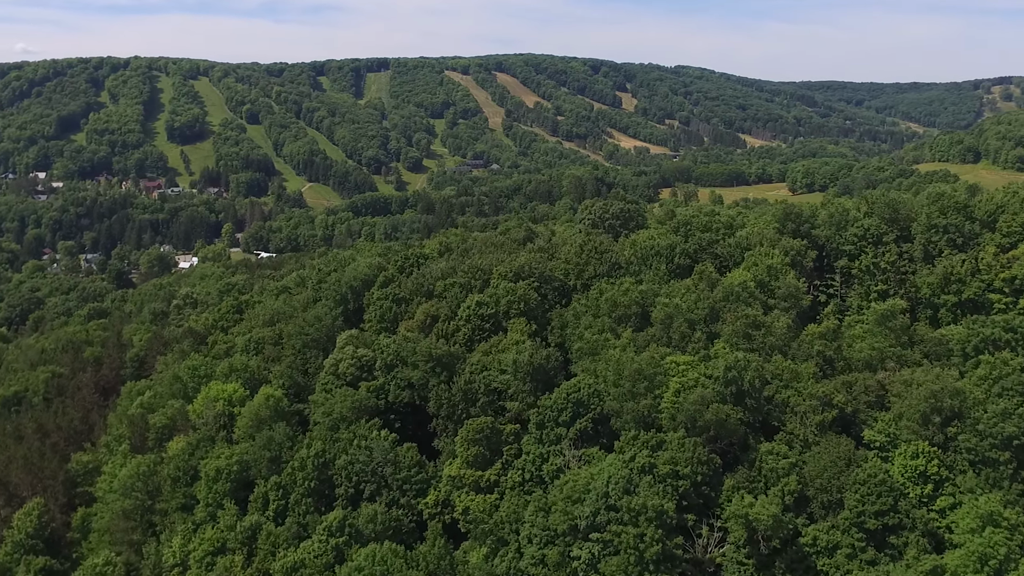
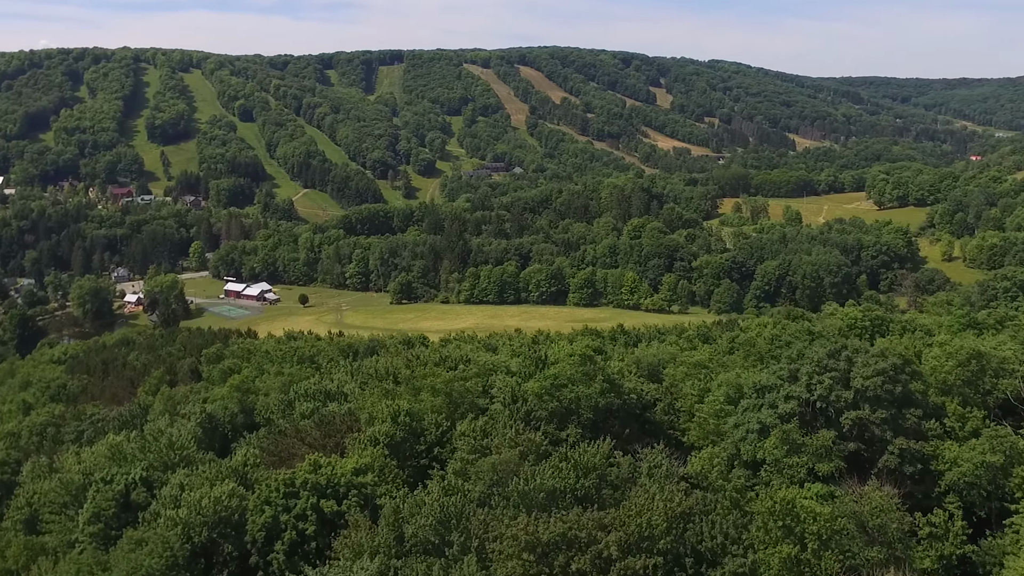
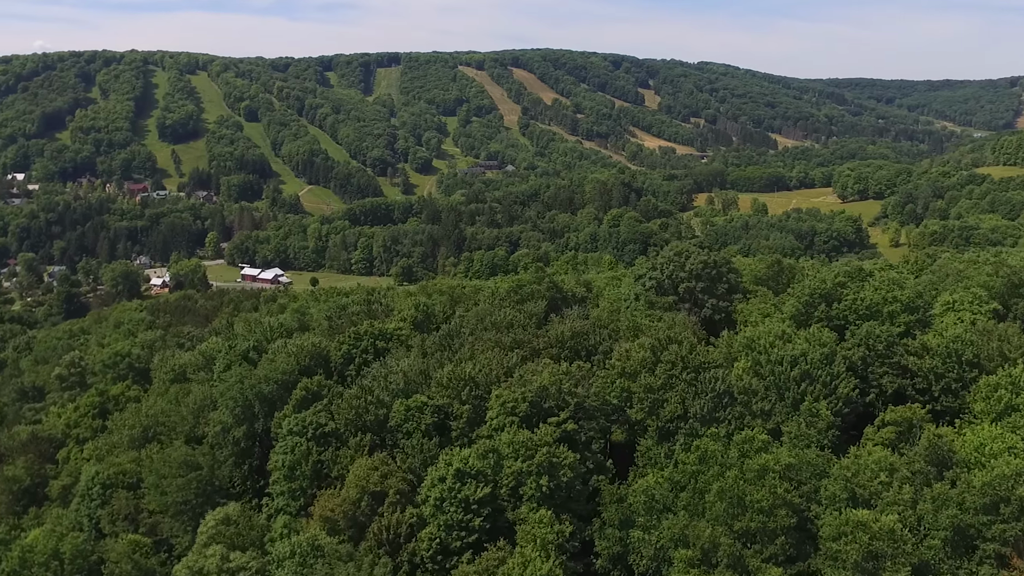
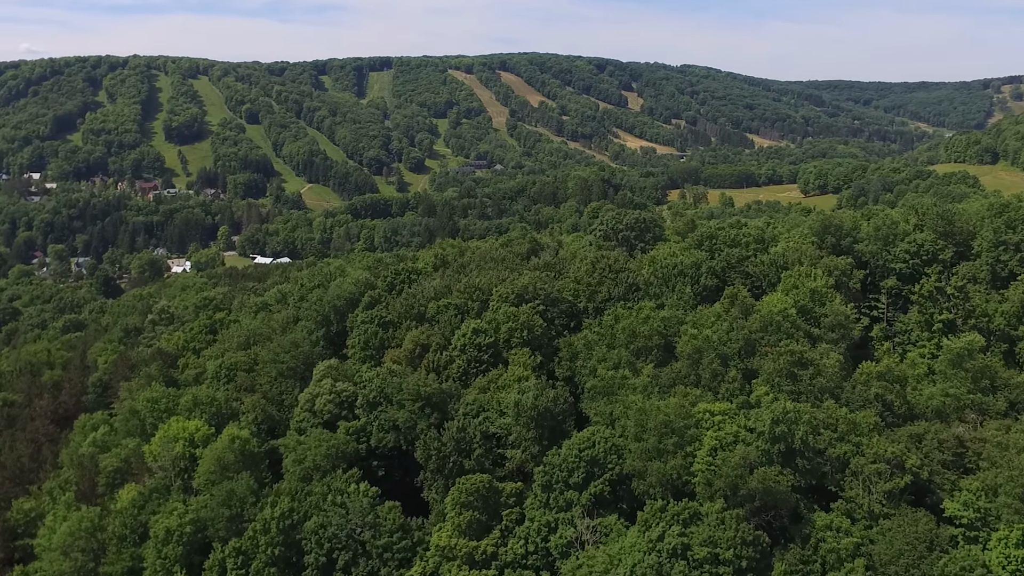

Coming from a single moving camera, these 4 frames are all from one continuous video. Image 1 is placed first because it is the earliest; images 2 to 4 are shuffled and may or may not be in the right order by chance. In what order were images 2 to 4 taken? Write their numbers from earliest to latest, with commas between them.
4, 3, 2
